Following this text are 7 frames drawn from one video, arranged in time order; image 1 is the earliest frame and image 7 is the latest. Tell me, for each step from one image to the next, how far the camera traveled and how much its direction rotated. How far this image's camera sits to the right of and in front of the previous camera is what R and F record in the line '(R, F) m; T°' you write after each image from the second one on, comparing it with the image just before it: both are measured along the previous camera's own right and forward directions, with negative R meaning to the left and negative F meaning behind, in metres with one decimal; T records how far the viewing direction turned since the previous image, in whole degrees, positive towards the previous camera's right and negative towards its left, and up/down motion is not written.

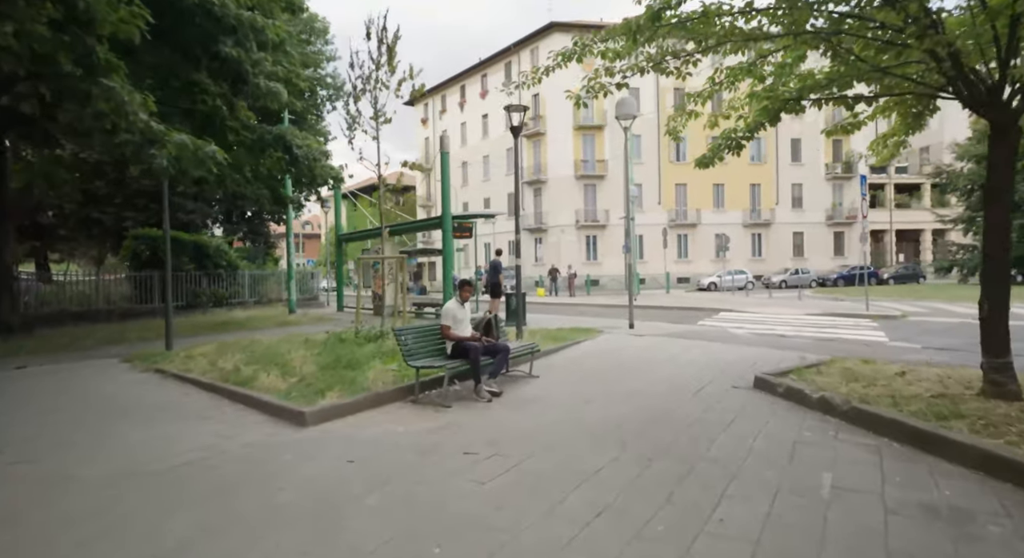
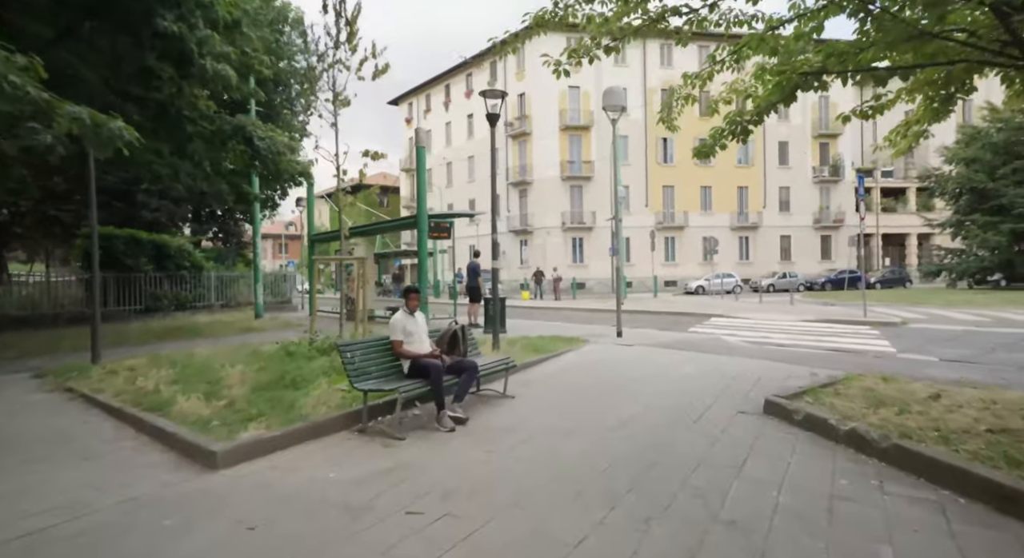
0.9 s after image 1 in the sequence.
(+0.2, +1.0) m; +1°
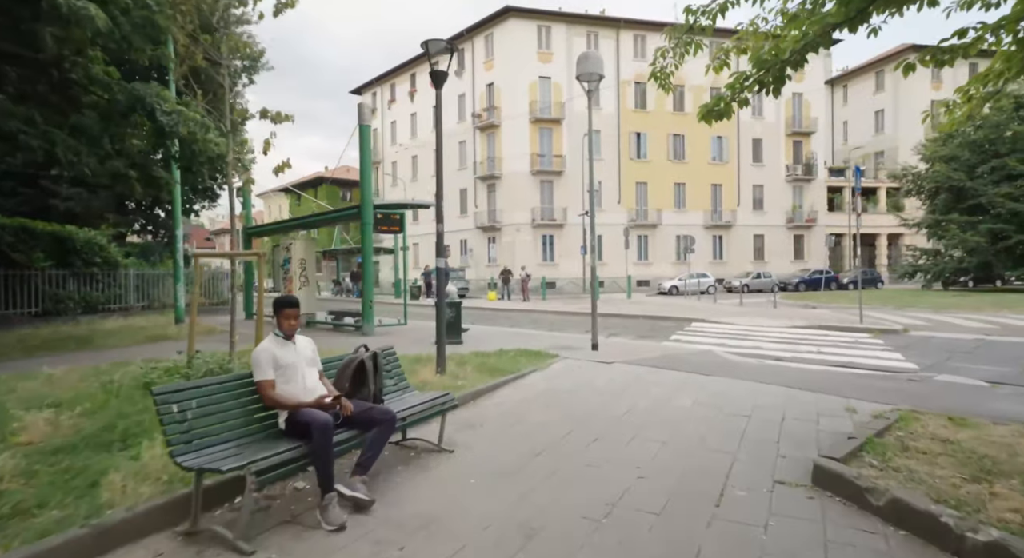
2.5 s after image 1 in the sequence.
(+0.3, +1.9) m; +3°
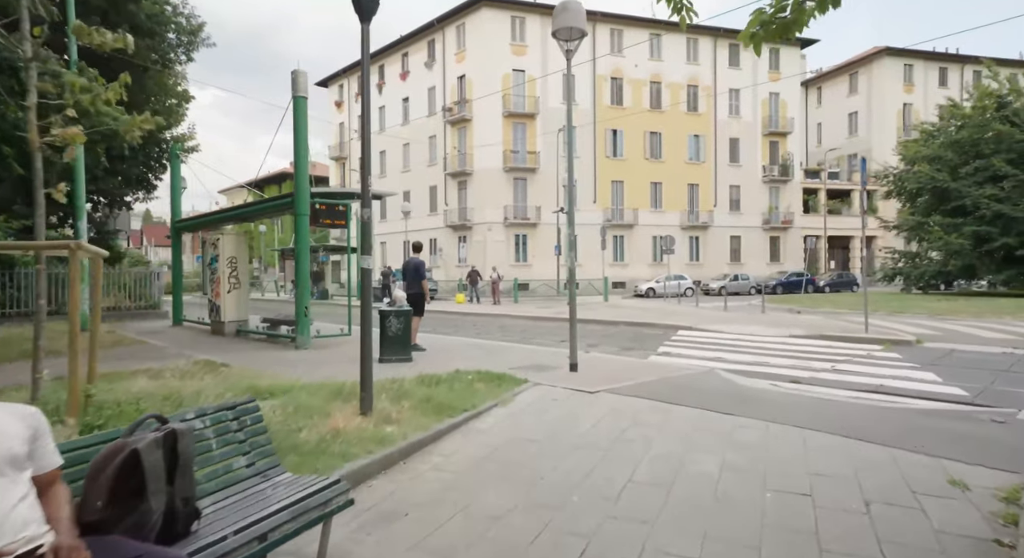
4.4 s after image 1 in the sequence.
(+0.2, +1.9) m; +3°
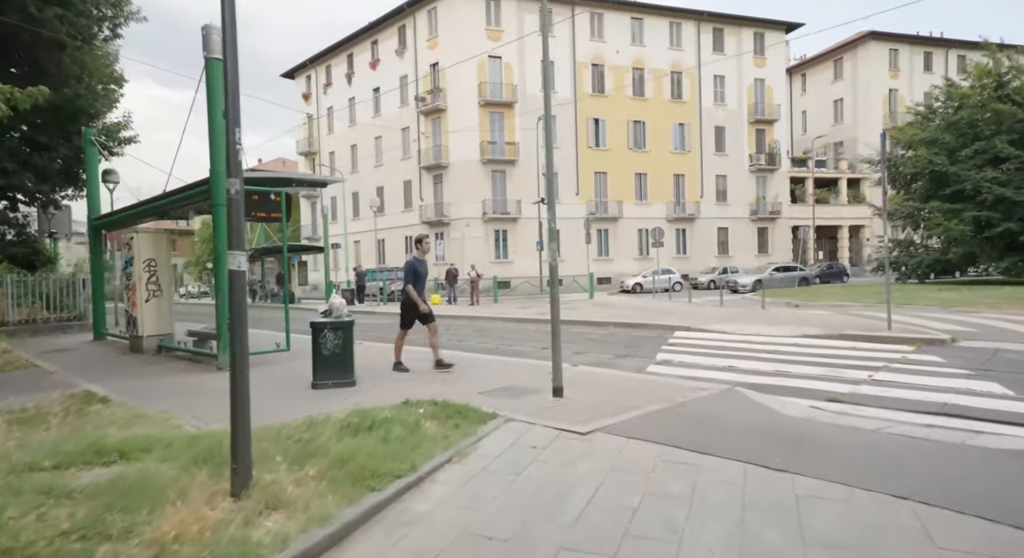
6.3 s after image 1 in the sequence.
(+0.2, +1.8) m; +2°
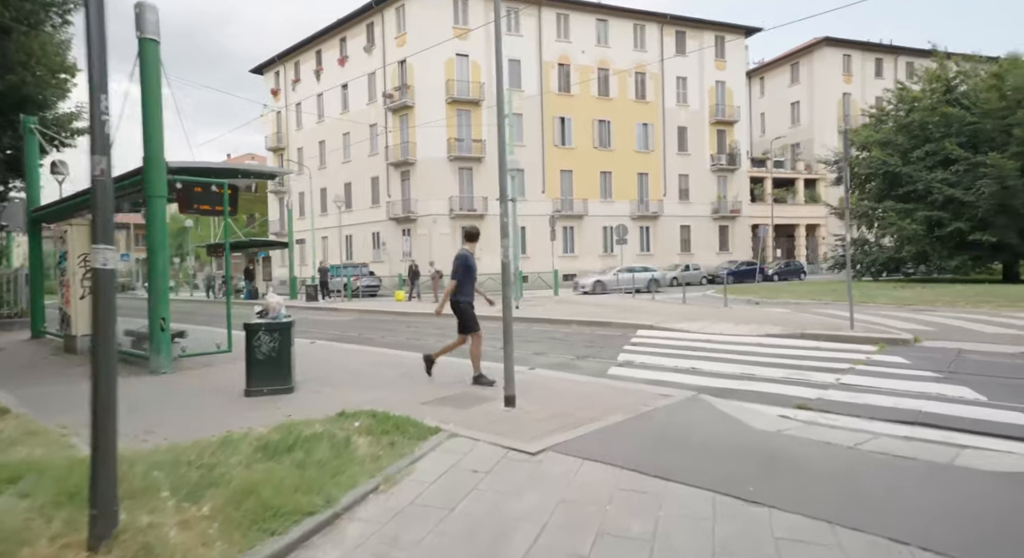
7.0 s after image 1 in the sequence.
(+0.2, +0.6) m; +3°
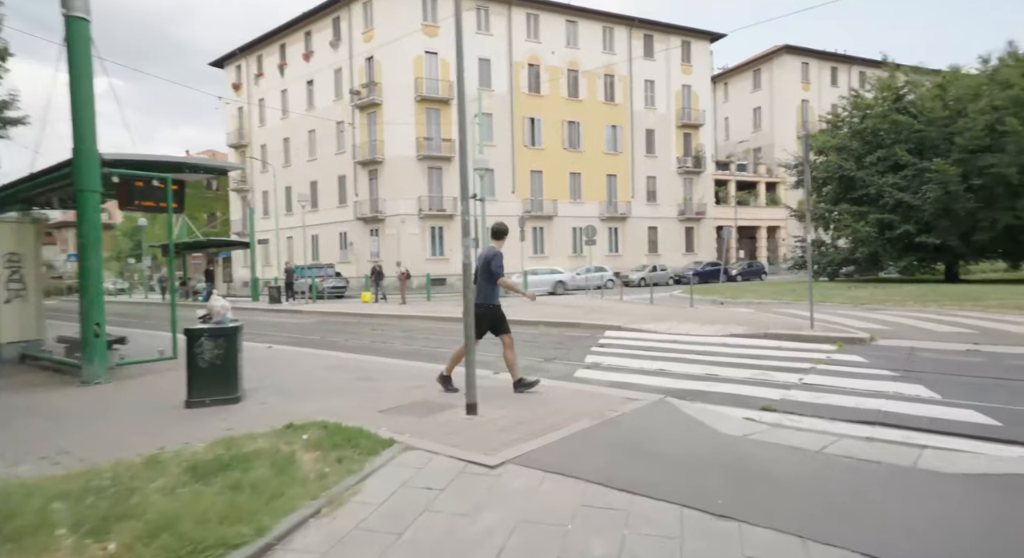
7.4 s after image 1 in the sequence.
(+0.1, +0.3) m; +3°
